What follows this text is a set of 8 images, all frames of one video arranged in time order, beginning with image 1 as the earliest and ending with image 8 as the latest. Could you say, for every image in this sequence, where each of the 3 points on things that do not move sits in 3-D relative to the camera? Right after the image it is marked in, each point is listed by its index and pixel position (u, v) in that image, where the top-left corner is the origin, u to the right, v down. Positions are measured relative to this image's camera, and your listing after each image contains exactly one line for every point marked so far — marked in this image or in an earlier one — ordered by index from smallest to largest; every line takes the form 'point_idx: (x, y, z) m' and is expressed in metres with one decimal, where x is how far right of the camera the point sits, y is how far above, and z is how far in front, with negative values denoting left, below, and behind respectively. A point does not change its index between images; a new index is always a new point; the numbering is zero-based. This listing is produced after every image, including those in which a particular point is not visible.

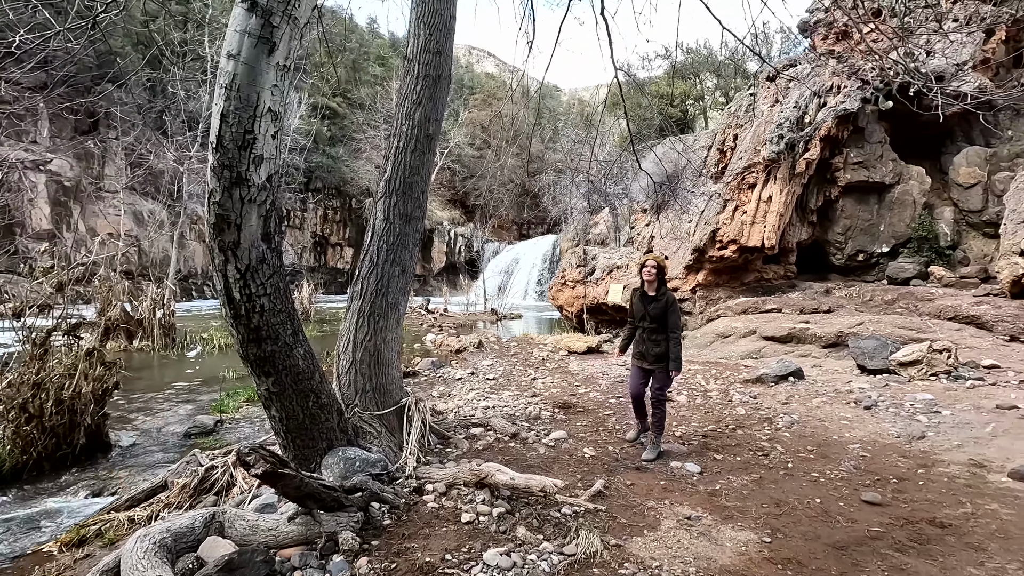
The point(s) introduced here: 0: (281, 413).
0: (-1.1, -0.6, +2.6) m
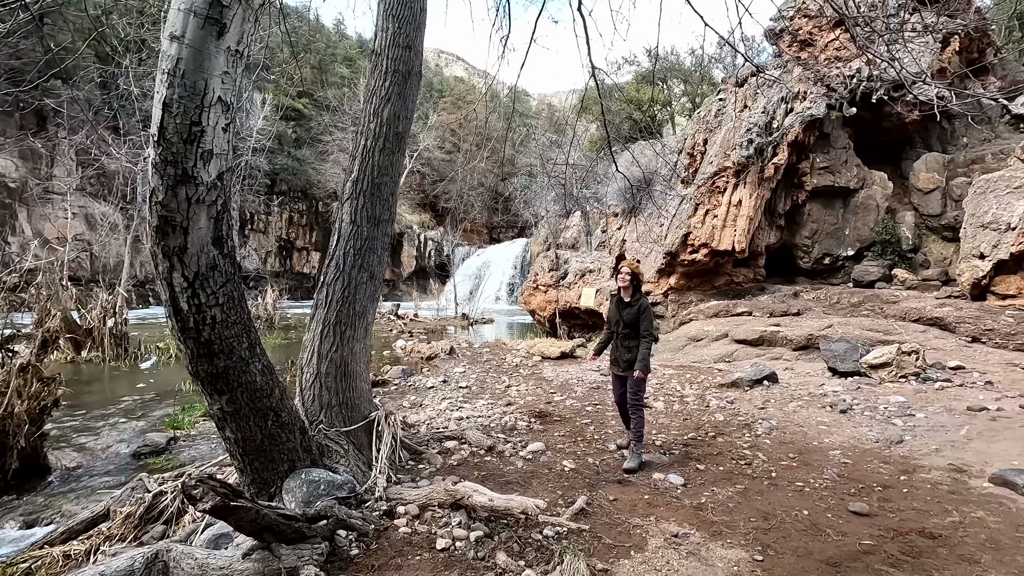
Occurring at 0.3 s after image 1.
0: (-1.2, -0.7, +2.4) m
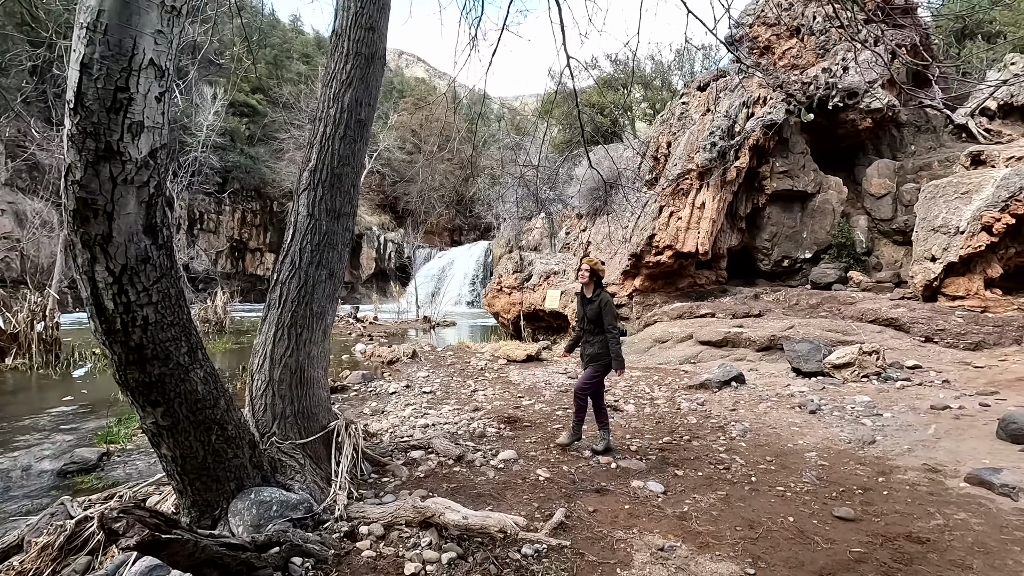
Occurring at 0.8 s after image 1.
0: (-1.3, -0.6, +2.1) m
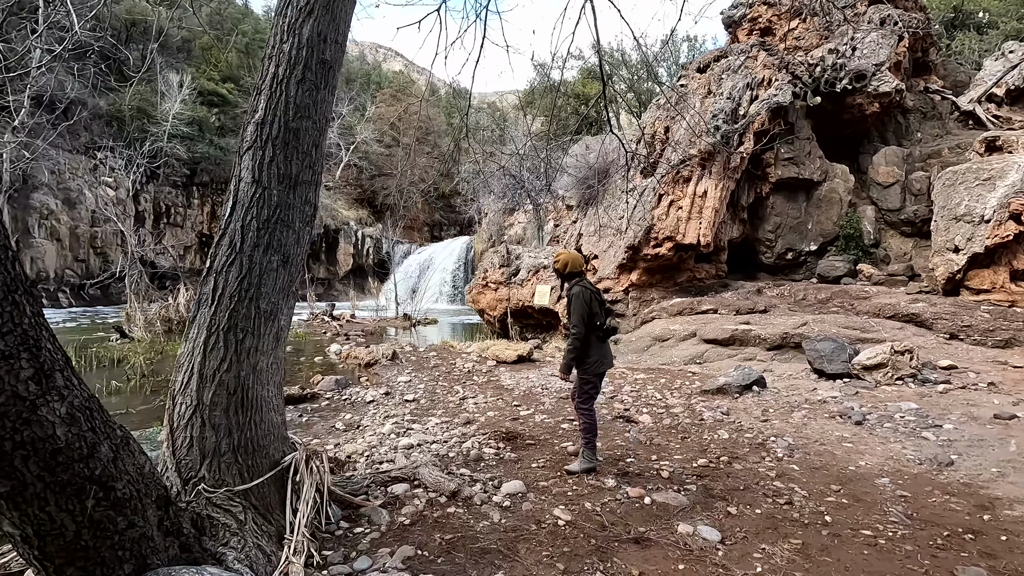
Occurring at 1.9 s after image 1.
0: (-1.2, -0.6, +1.4) m
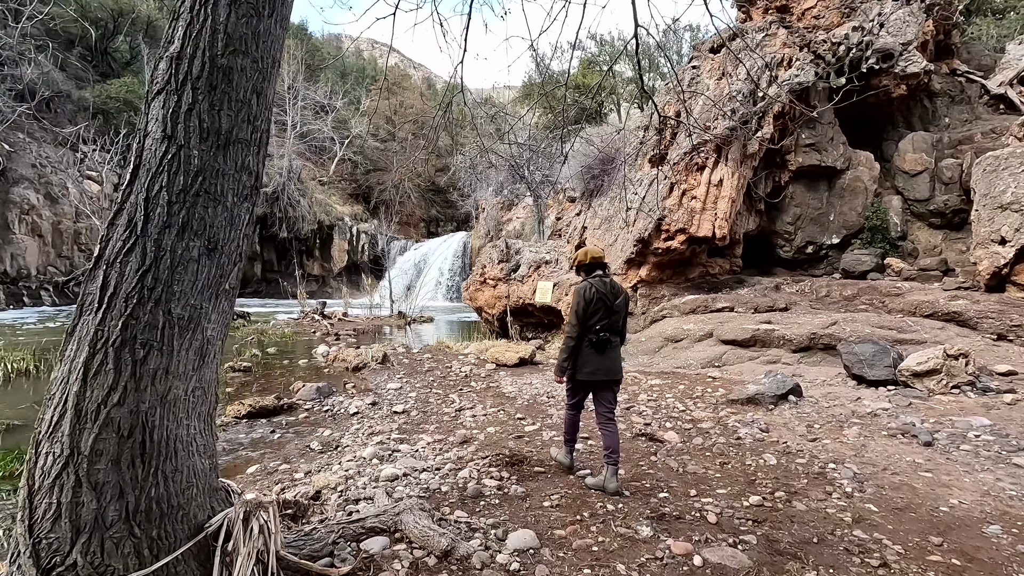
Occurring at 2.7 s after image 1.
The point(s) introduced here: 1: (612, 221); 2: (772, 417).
0: (-1.2, -0.6, +0.7) m
1: (+1.8, +1.2, +9.5) m
2: (+2.0, -1.0, +4.1) m
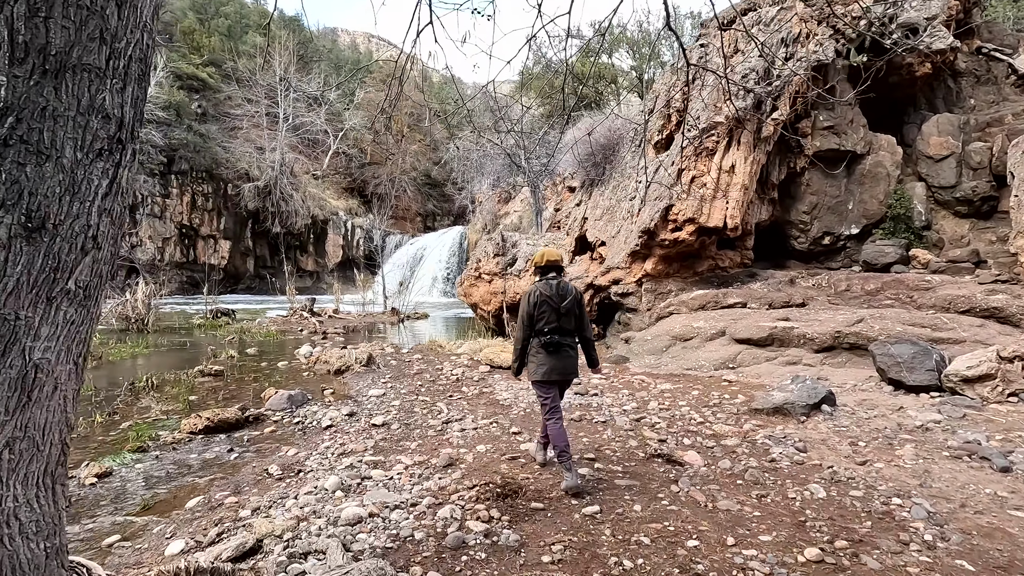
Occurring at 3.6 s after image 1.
0: (-1.2, -0.6, +0.1) m
1: (+1.7, +1.3, +8.9) m
2: (+2.0, -1.0, +3.6) m
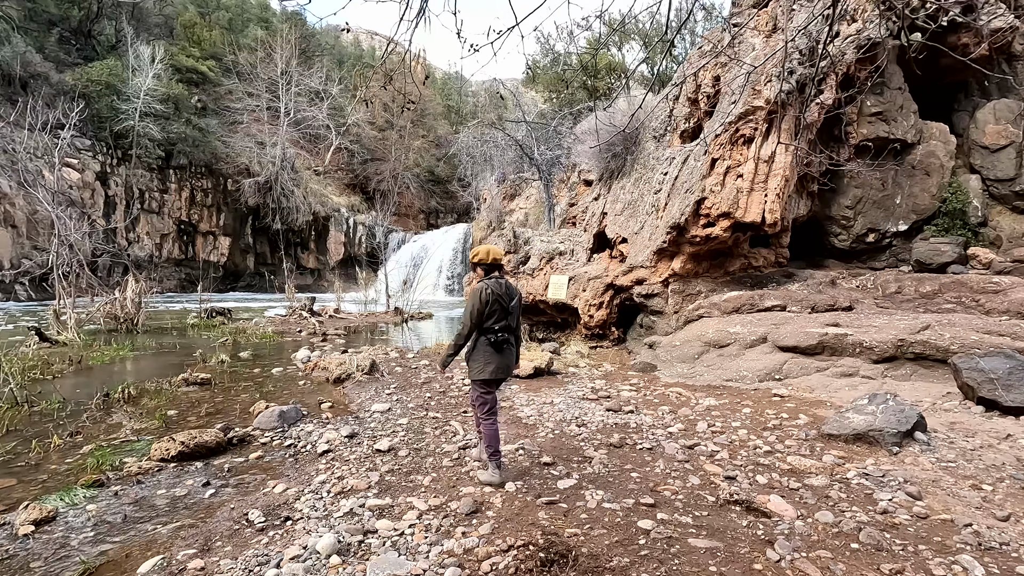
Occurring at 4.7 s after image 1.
0: (-1.0, -0.6, -0.5) m
1: (+1.9, +1.2, +8.2) m
2: (+2.2, -1.0, +2.9) m
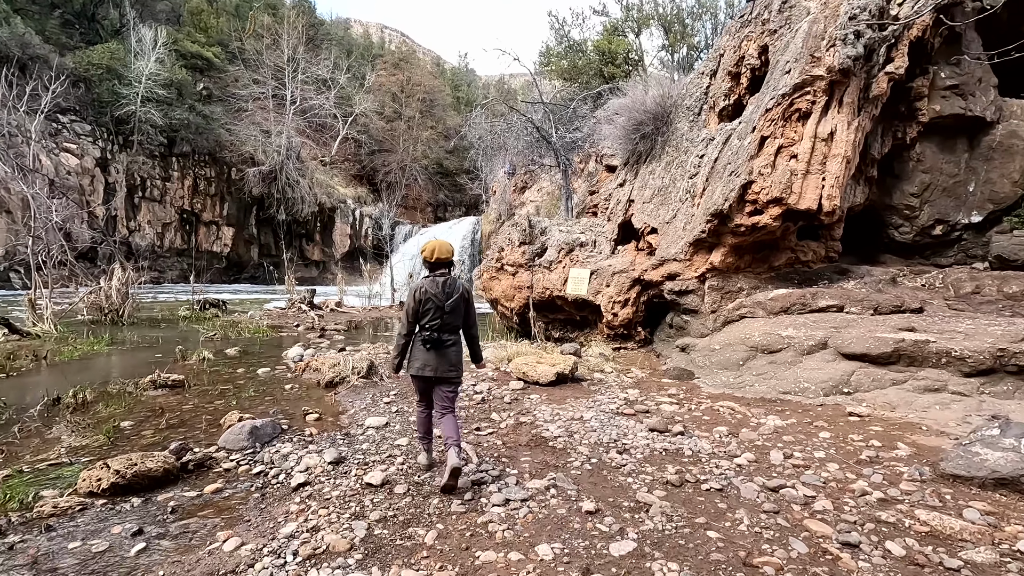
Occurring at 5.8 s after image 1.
0: (-0.9, -0.6, -1.3) m
1: (+2.2, +1.3, +7.4) m
2: (+2.3, -1.0, +2.1) m
